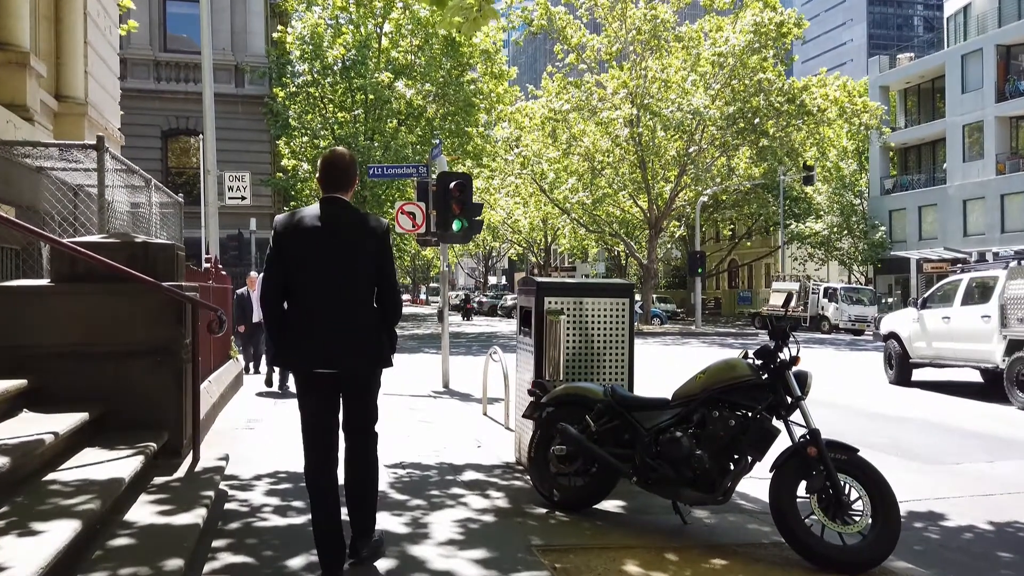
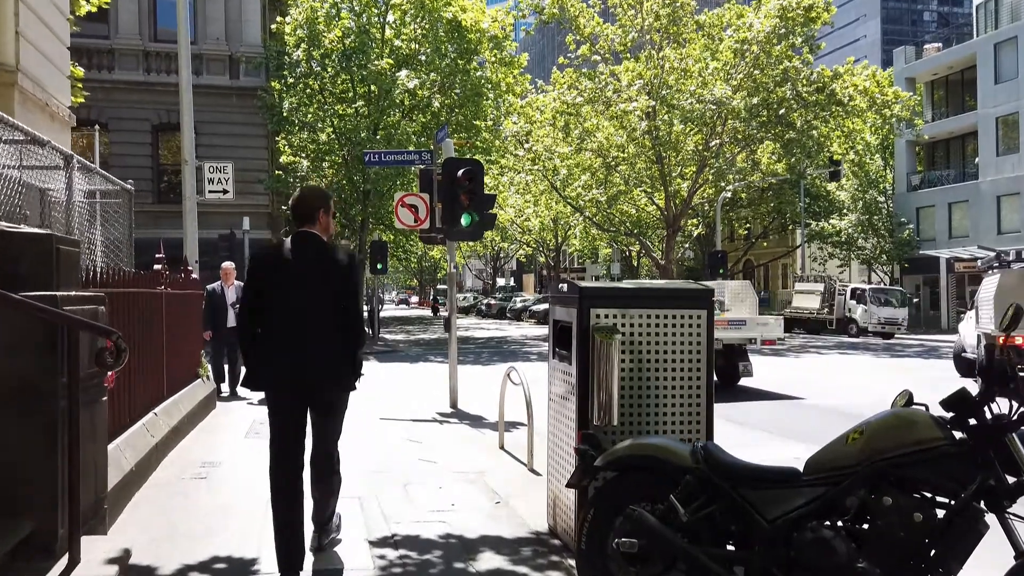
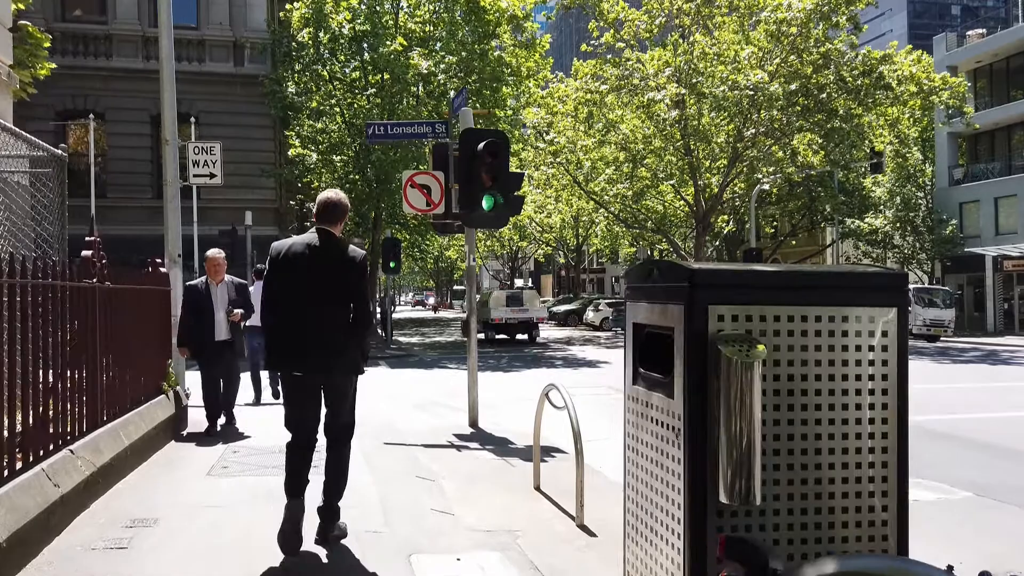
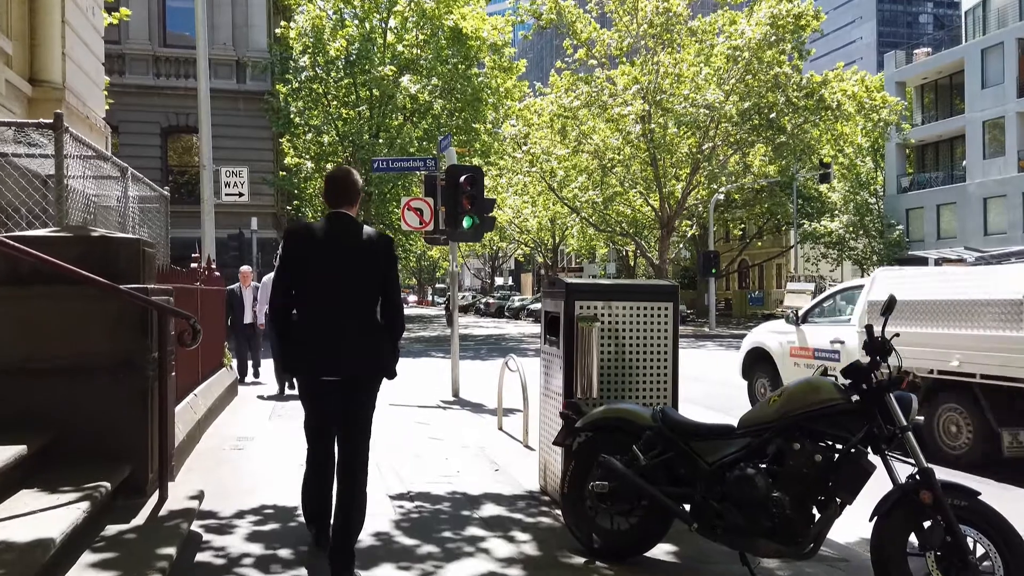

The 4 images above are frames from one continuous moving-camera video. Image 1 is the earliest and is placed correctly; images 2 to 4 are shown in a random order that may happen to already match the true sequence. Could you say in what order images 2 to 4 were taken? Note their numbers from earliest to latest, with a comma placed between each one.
4, 2, 3
